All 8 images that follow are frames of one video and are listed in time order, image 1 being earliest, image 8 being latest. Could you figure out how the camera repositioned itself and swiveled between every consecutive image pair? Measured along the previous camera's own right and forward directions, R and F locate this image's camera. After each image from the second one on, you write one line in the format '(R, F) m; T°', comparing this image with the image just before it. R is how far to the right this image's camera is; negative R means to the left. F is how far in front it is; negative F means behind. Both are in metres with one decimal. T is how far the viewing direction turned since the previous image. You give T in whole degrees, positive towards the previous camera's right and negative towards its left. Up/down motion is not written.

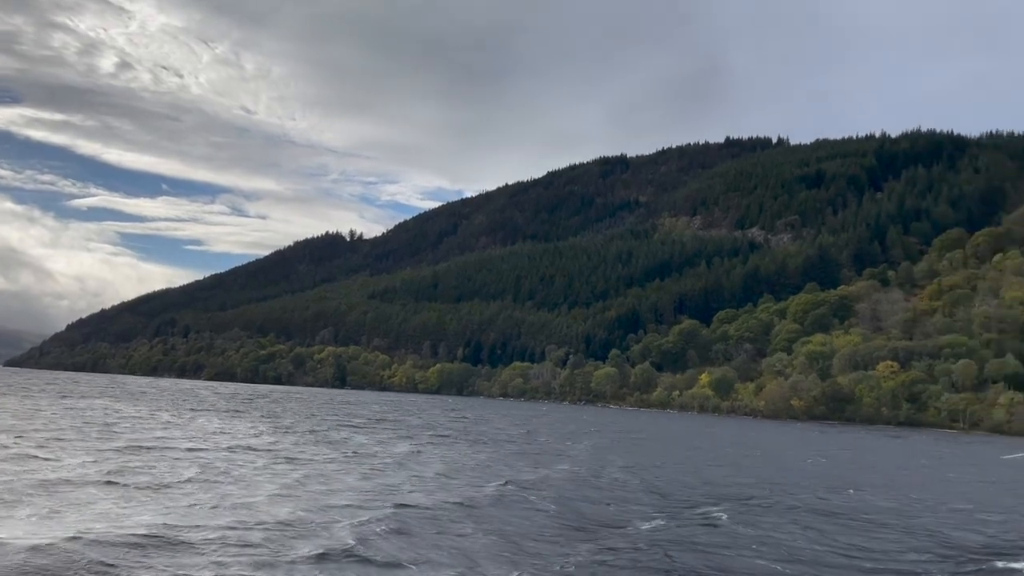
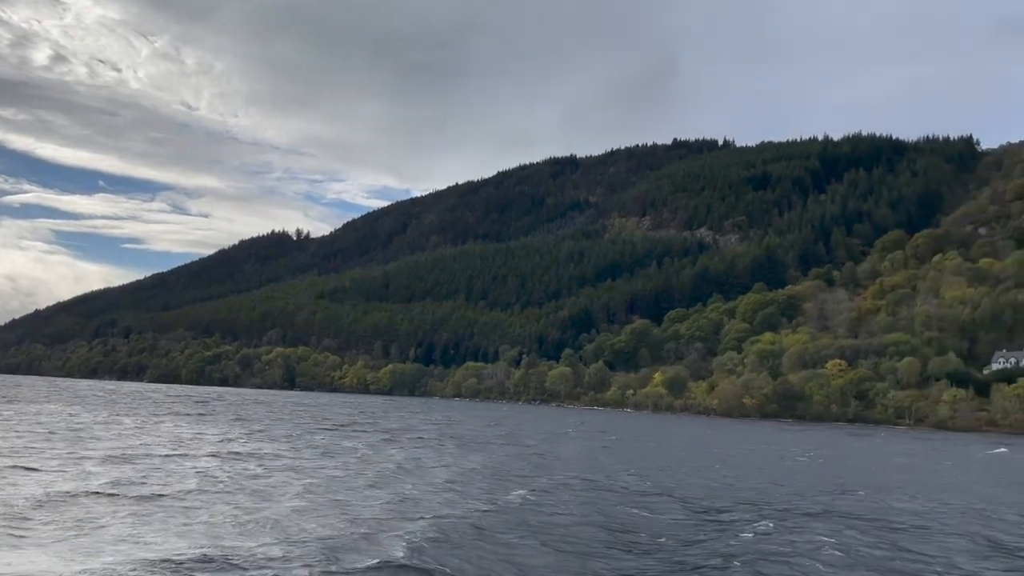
(-0.9, +0.4) m; +4°
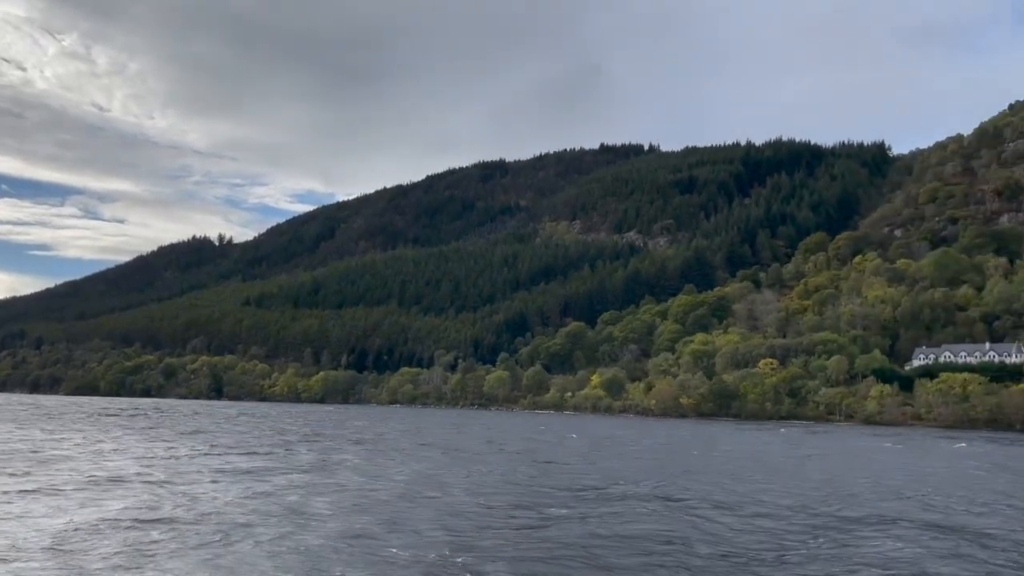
(-1.3, +0.5) m; +5°
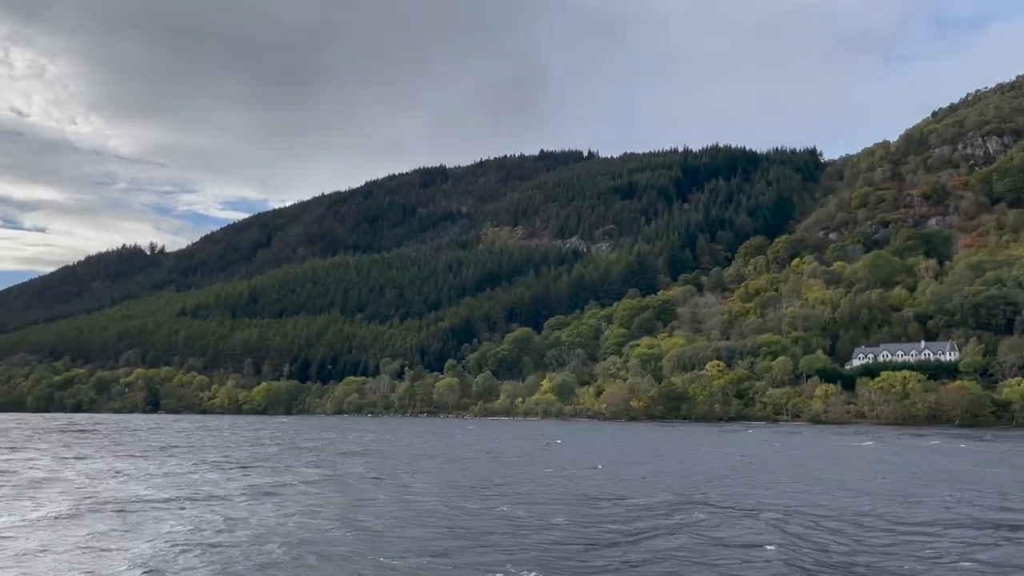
(-1.3, +0.4) m; +4°
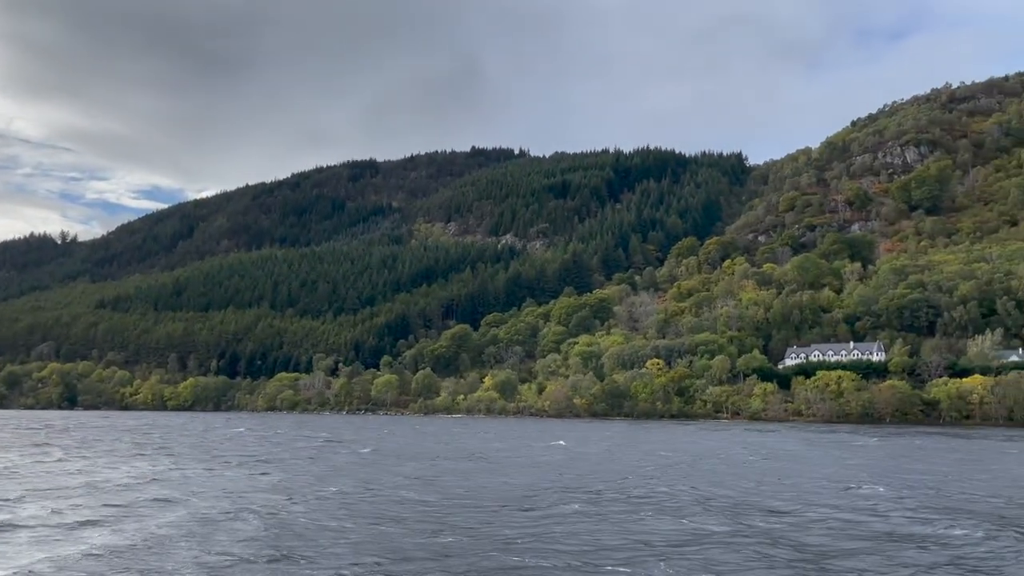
(-2.5, +0.5) m; +5°
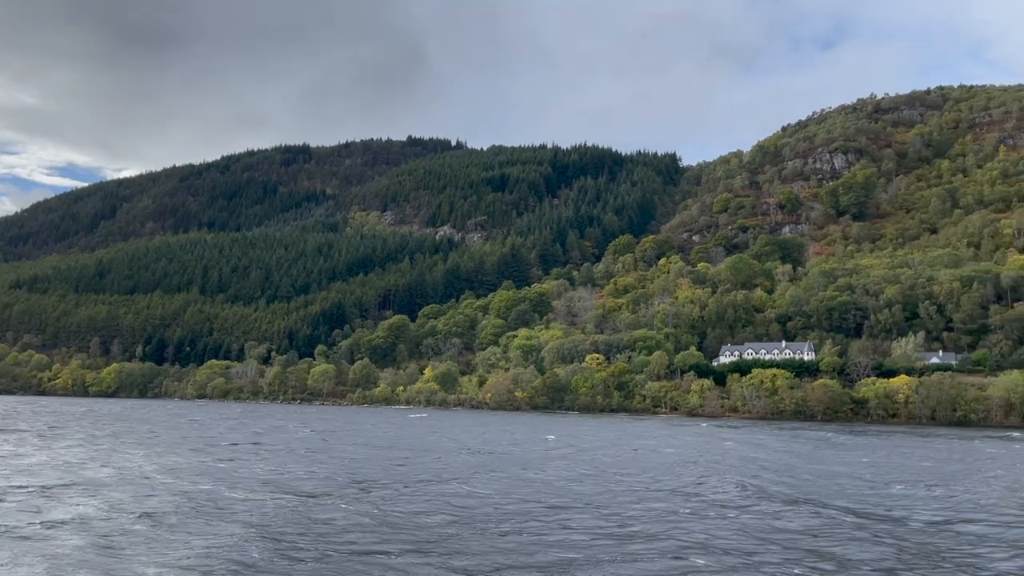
(-1.7, +0.2) m; +5°
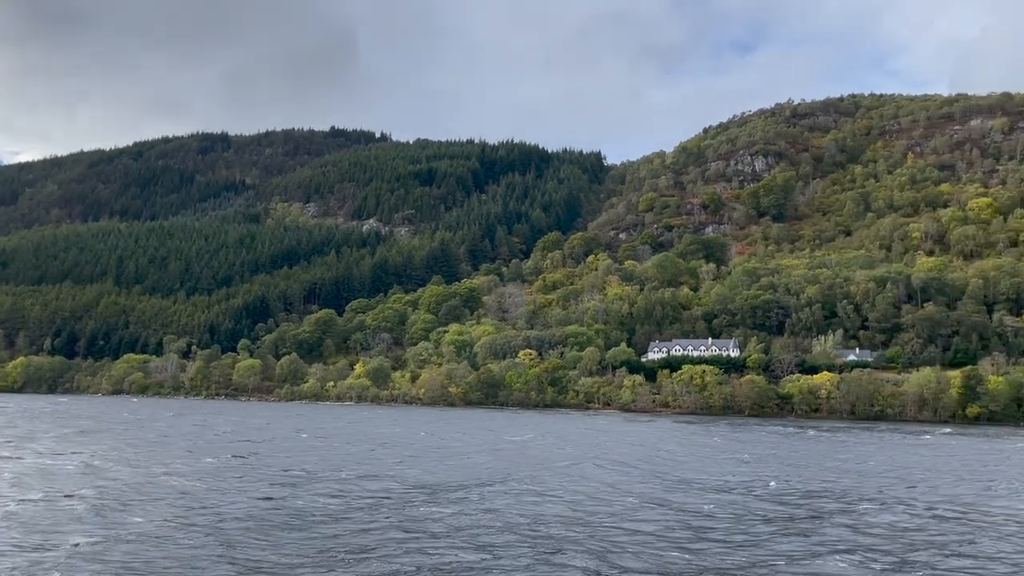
(-1.7, +0.3) m; +5°
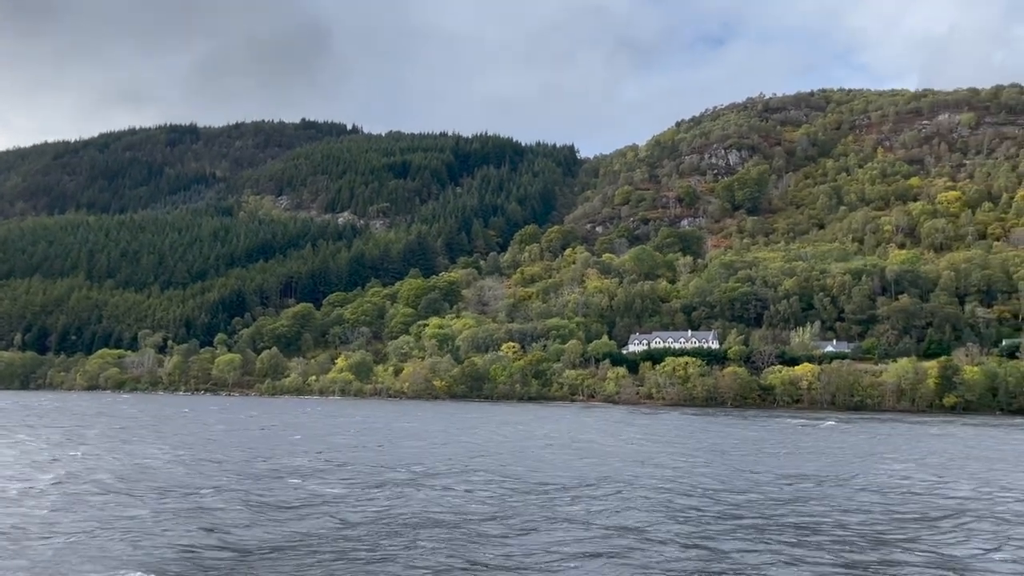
(-1.7, -0.1) m; +2°
